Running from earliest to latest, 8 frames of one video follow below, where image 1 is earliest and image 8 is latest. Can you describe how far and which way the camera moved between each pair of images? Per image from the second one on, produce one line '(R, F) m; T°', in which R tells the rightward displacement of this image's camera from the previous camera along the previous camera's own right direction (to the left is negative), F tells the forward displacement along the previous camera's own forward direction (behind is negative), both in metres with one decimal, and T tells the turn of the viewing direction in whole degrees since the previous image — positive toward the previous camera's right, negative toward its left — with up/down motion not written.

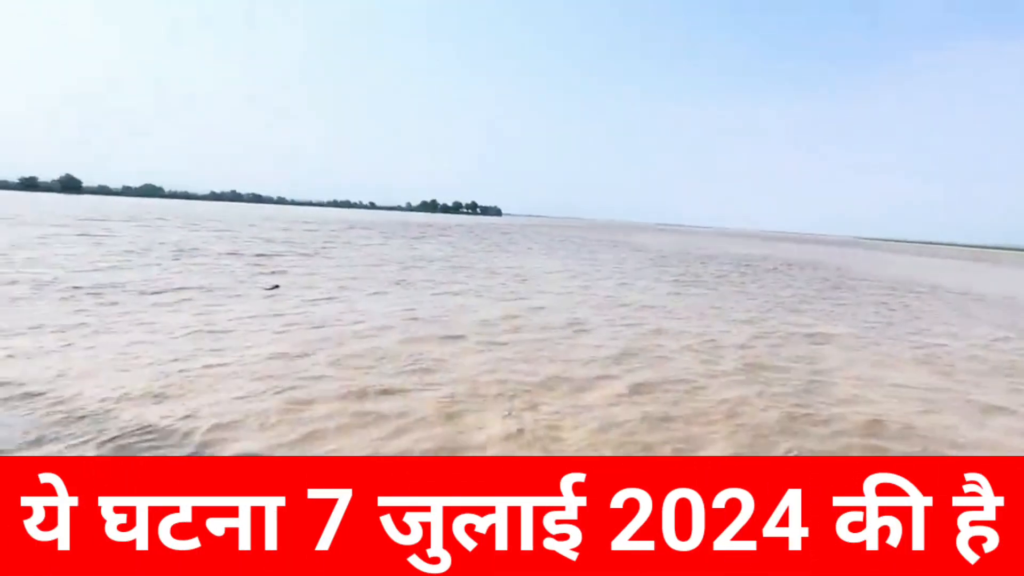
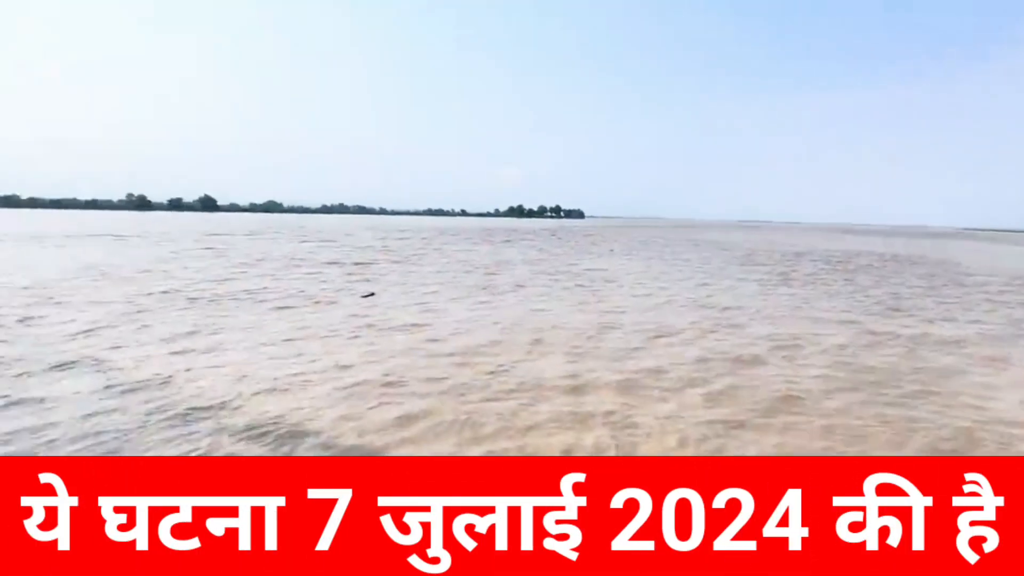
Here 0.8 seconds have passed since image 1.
(+1.1, 0.0) m; -8°
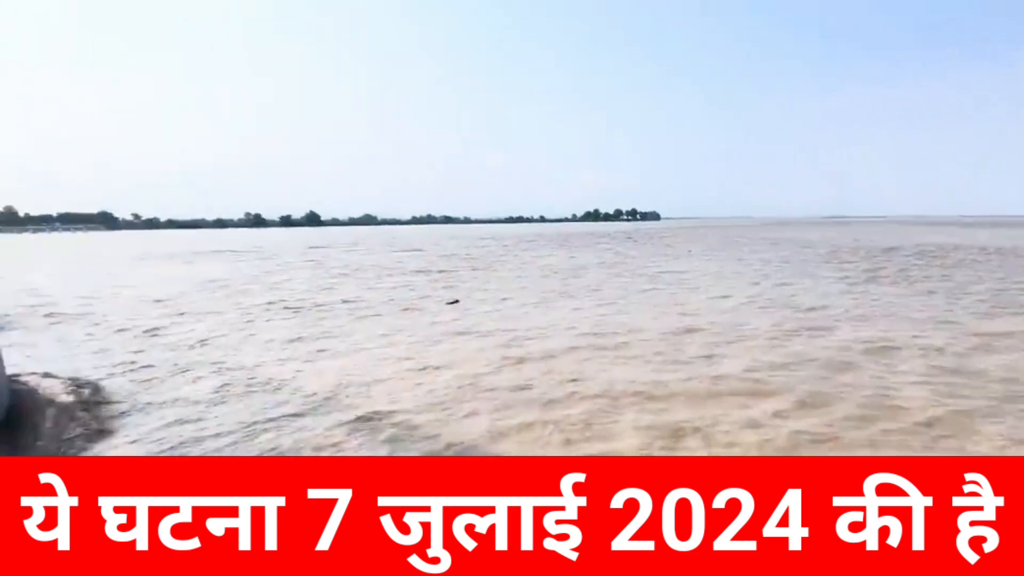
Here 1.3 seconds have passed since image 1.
(+0.7, -0.3) m; -7°
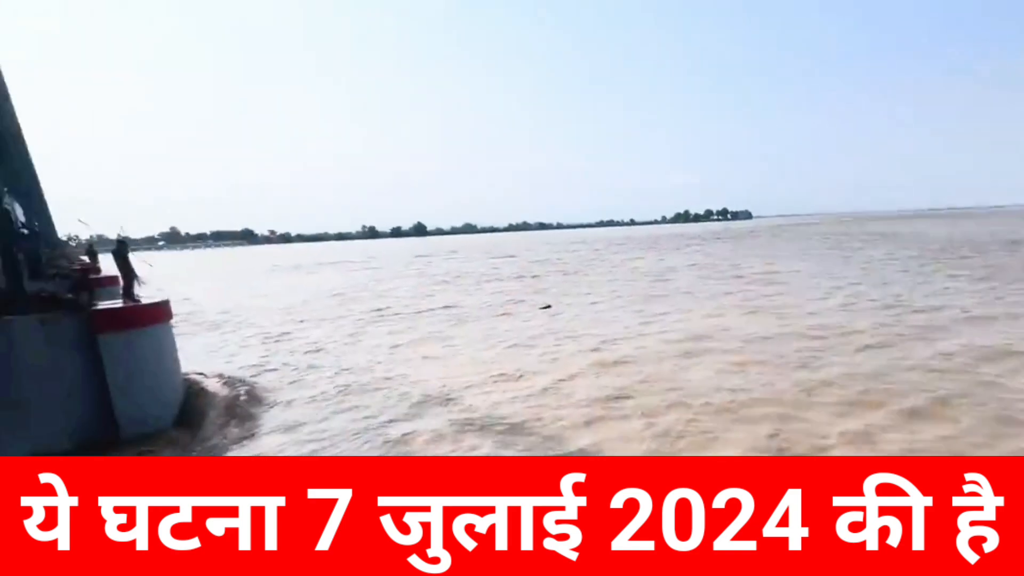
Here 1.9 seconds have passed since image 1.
(-0.3, -0.4) m; -8°
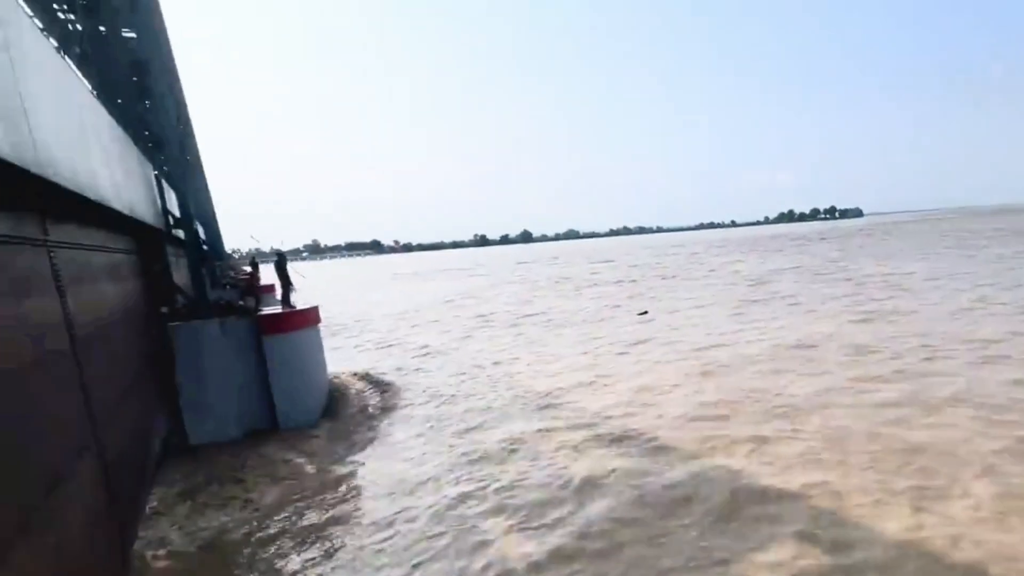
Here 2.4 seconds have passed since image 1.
(-0.3, -0.4) m; -8°
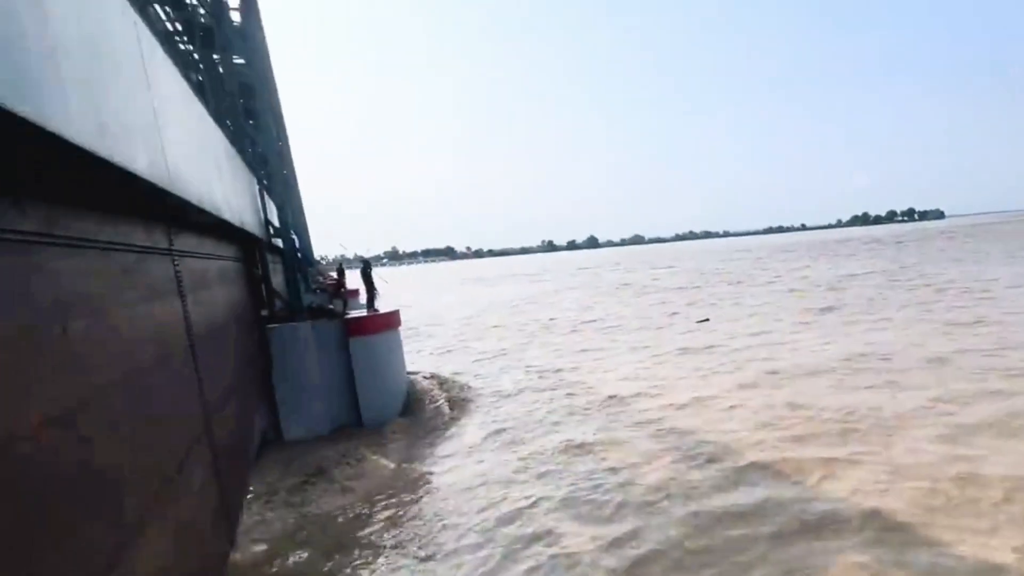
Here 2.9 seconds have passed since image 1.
(-0.2, -0.3) m; -5°
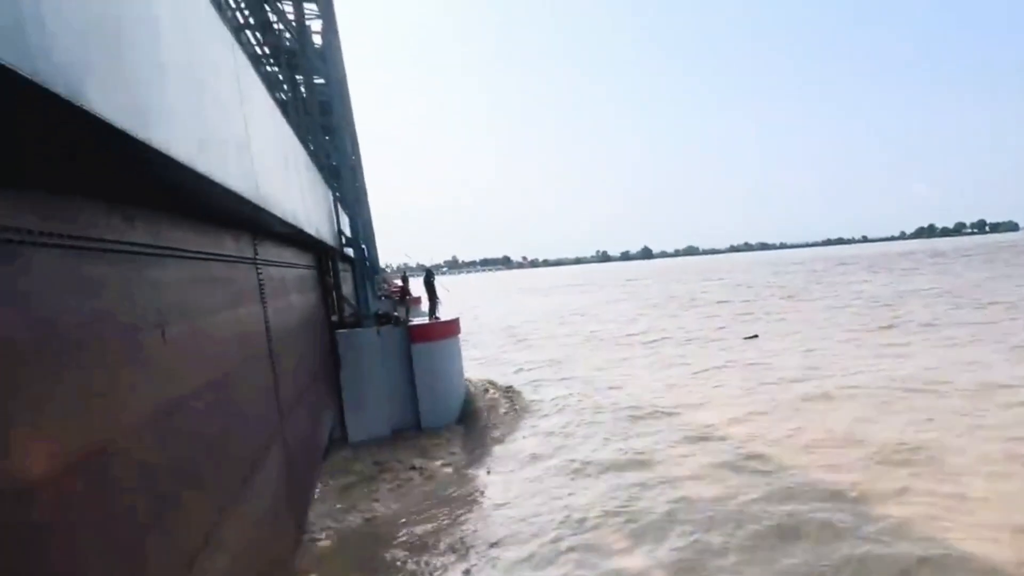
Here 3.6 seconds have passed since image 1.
(-0.1, -0.2) m; -4°
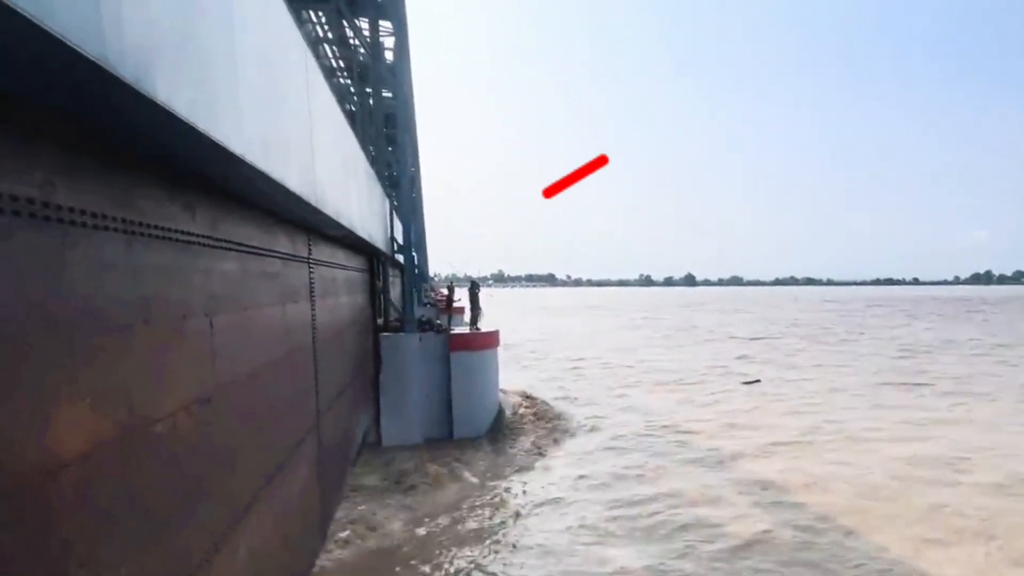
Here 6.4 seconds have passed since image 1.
(-0.1, 0.0) m; -4°
